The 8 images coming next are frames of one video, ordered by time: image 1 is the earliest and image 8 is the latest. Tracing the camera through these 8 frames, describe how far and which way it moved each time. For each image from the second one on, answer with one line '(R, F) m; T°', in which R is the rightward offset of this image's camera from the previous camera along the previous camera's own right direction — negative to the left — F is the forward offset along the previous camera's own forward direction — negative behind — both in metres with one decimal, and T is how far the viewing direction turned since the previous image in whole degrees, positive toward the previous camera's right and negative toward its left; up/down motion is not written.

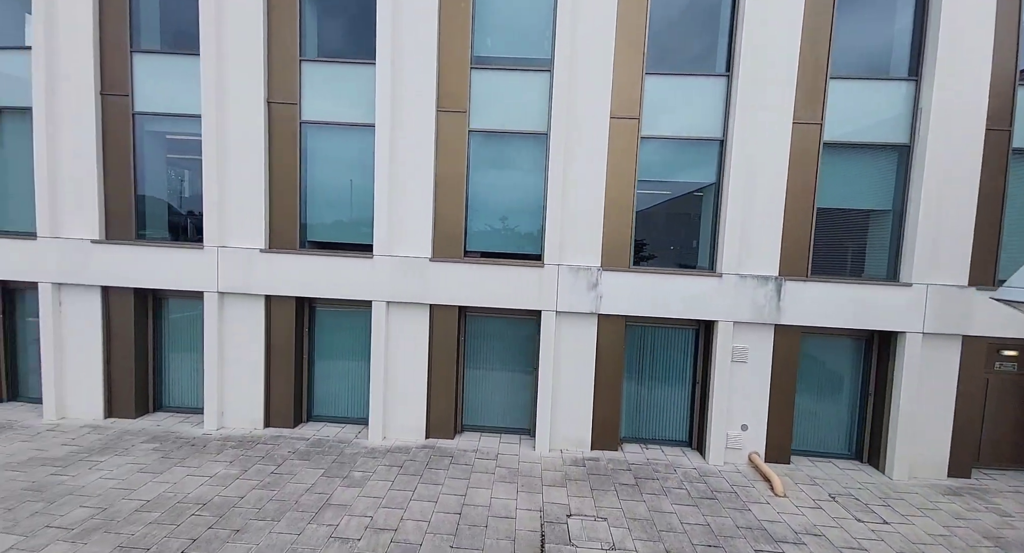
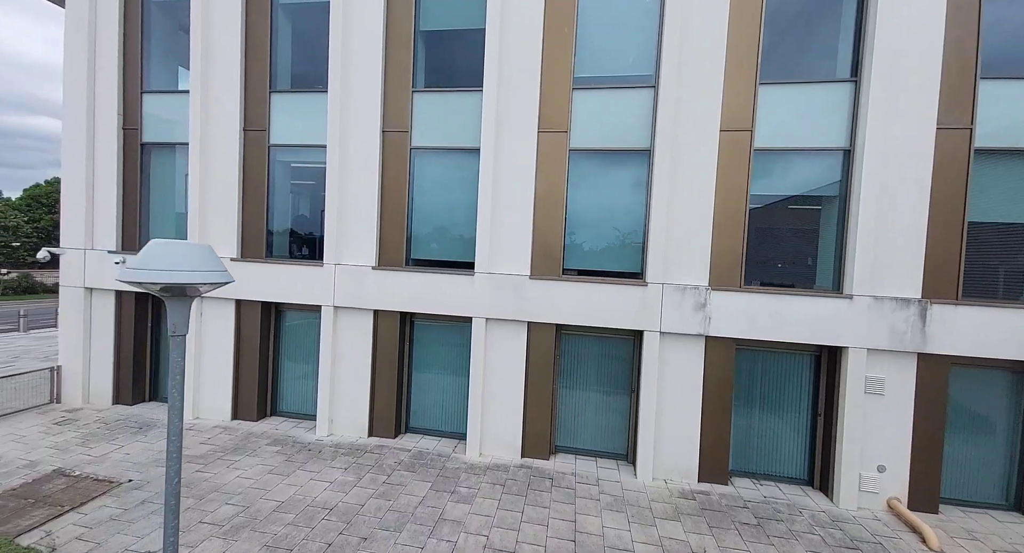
(-0.5, 0.0) m; -9°
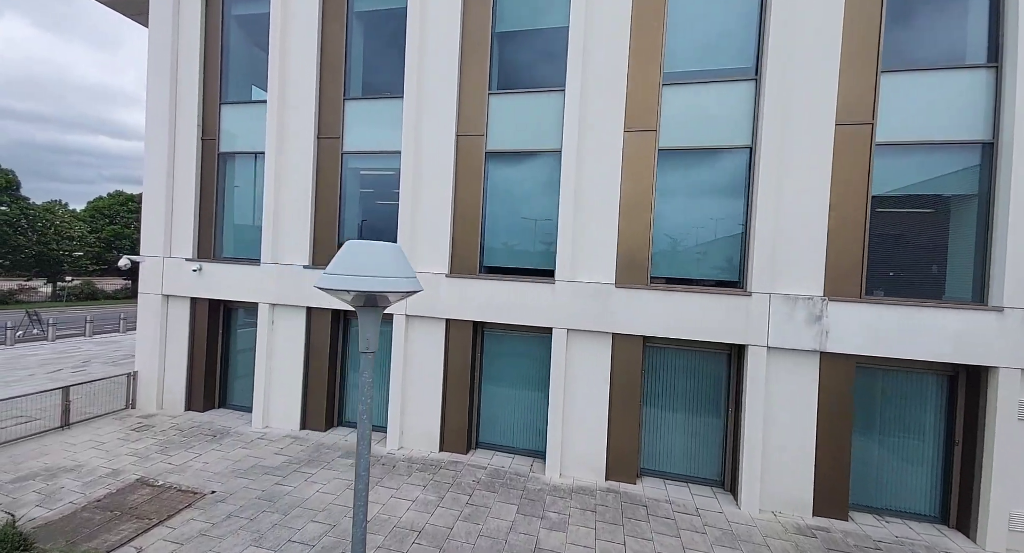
(-0.8, +0.4) m; -4°
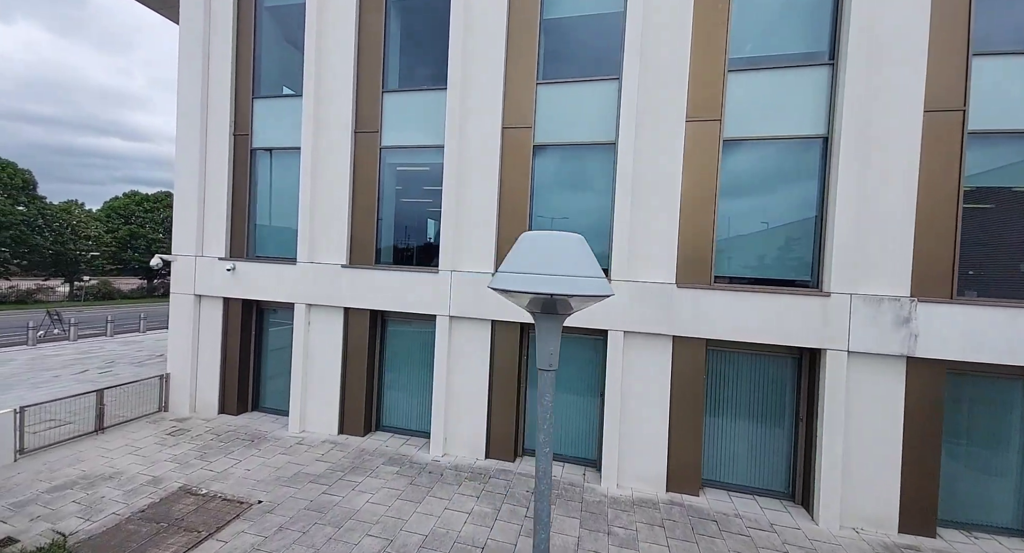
(-0.7, +0.4) m; -1°
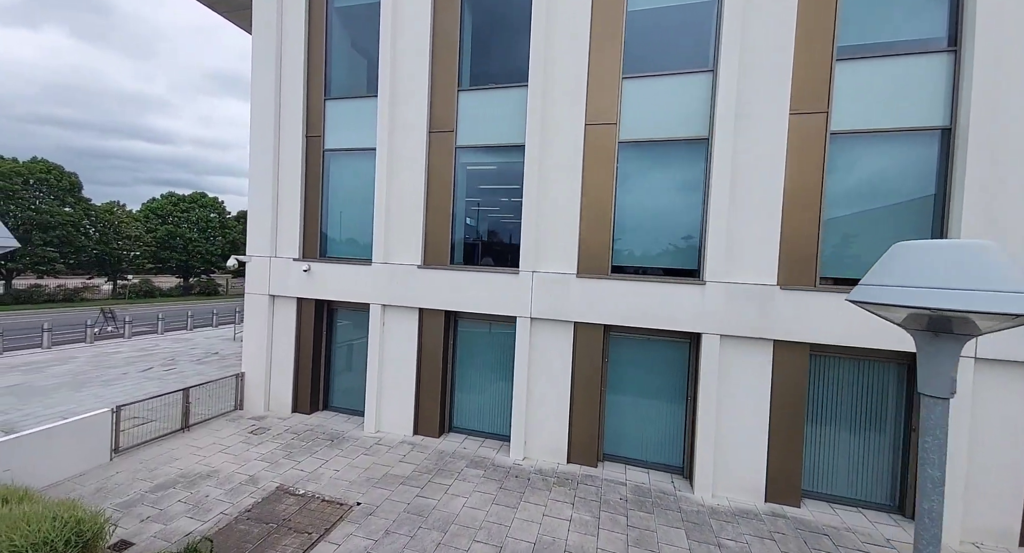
(-1.1, +0.1) m; -2°
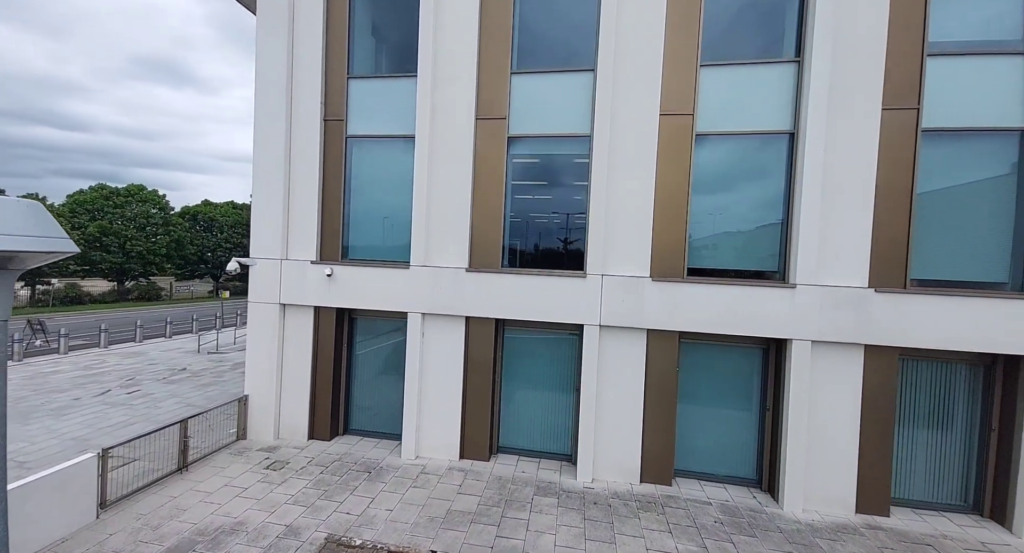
(-1.8, +0.9) m; +6°
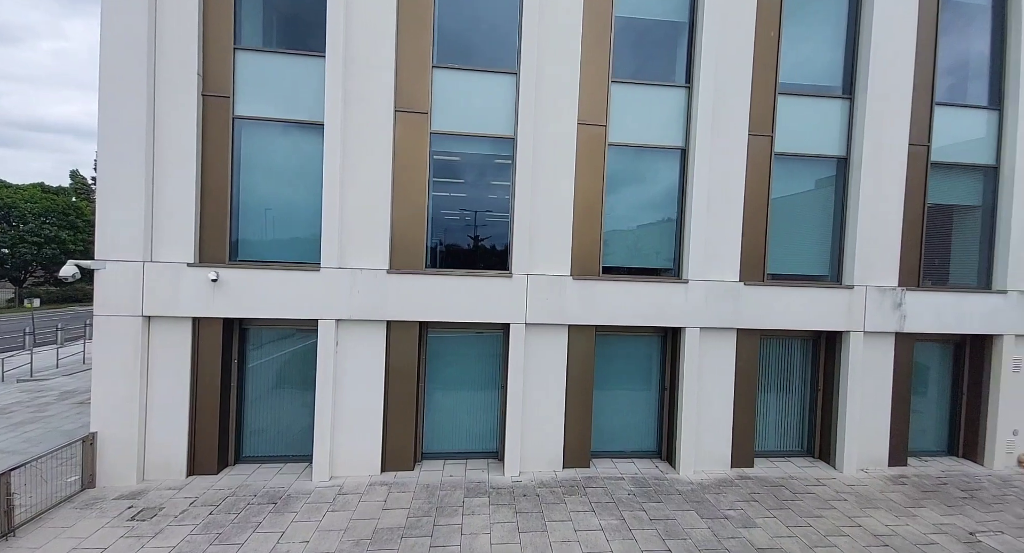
(-1.0, +0.2) m; +17°
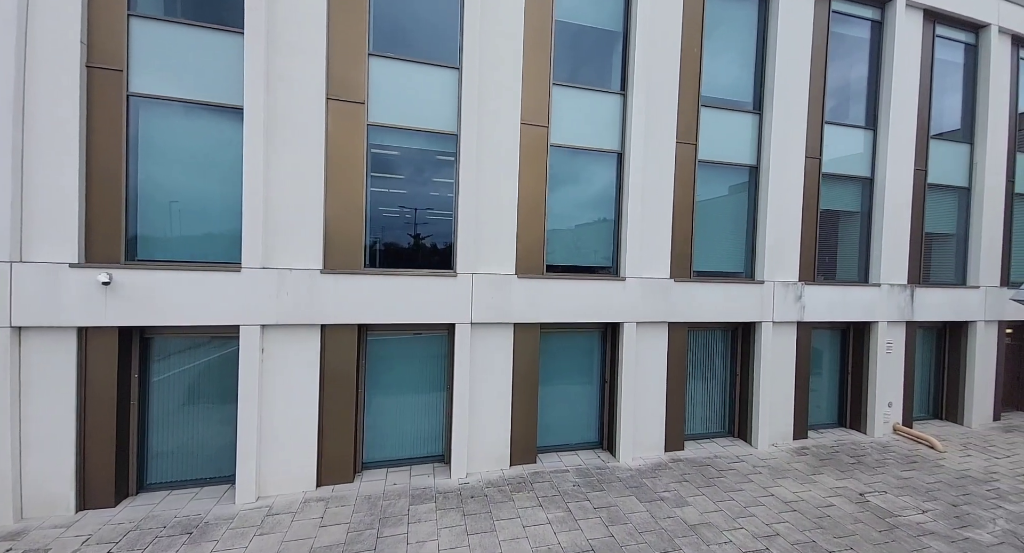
(-0.4, +0.1) m; +10°
